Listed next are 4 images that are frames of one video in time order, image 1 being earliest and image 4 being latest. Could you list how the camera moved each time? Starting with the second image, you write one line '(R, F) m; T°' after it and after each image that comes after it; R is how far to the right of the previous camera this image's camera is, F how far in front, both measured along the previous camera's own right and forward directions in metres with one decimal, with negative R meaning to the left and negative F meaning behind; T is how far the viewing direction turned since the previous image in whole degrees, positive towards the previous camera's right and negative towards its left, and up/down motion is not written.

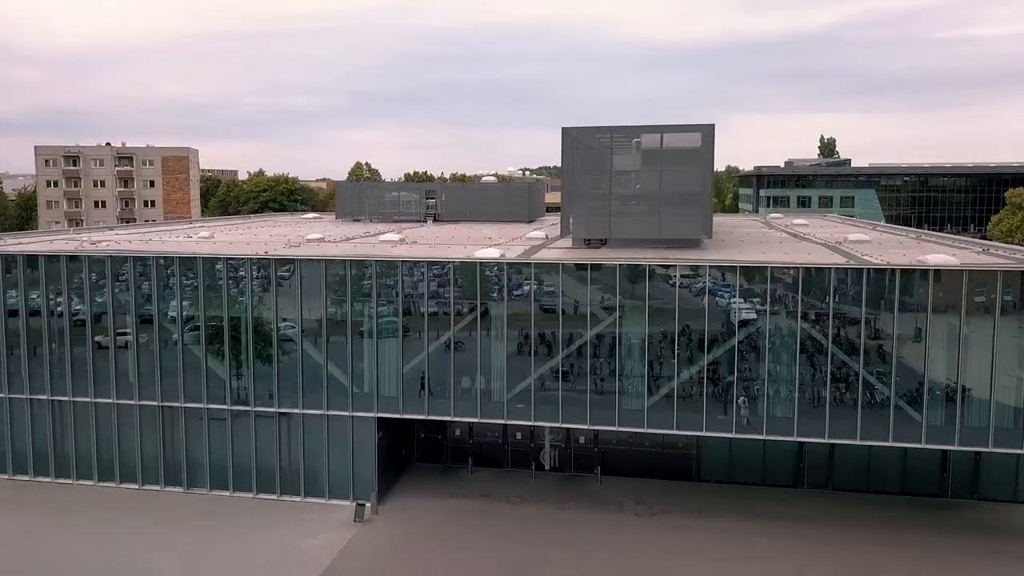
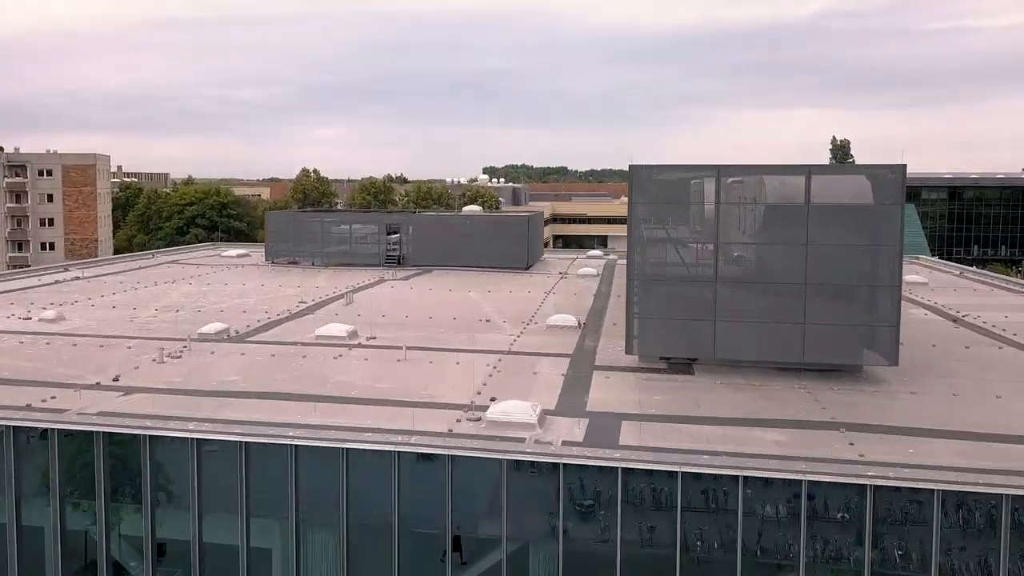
(-0.9, +10.6) m; +2°
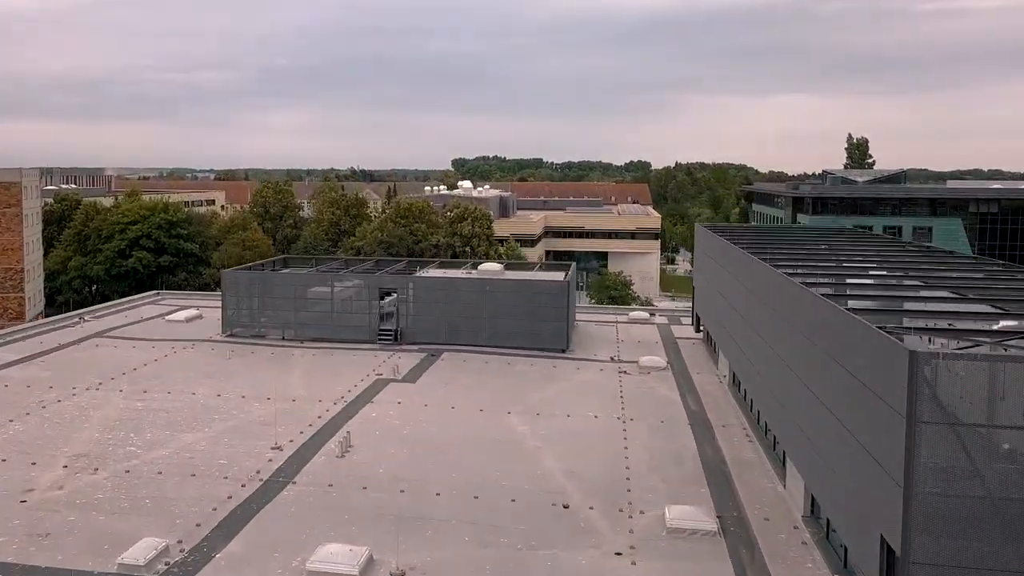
(-1.6, +6.8) m; +2°
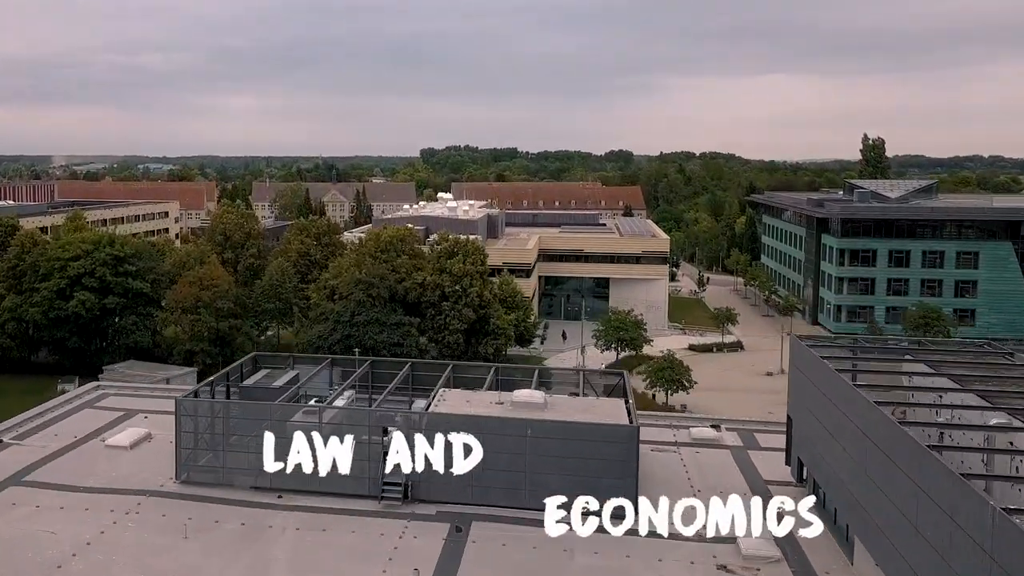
(-1.3, +5.6) m; +2°
